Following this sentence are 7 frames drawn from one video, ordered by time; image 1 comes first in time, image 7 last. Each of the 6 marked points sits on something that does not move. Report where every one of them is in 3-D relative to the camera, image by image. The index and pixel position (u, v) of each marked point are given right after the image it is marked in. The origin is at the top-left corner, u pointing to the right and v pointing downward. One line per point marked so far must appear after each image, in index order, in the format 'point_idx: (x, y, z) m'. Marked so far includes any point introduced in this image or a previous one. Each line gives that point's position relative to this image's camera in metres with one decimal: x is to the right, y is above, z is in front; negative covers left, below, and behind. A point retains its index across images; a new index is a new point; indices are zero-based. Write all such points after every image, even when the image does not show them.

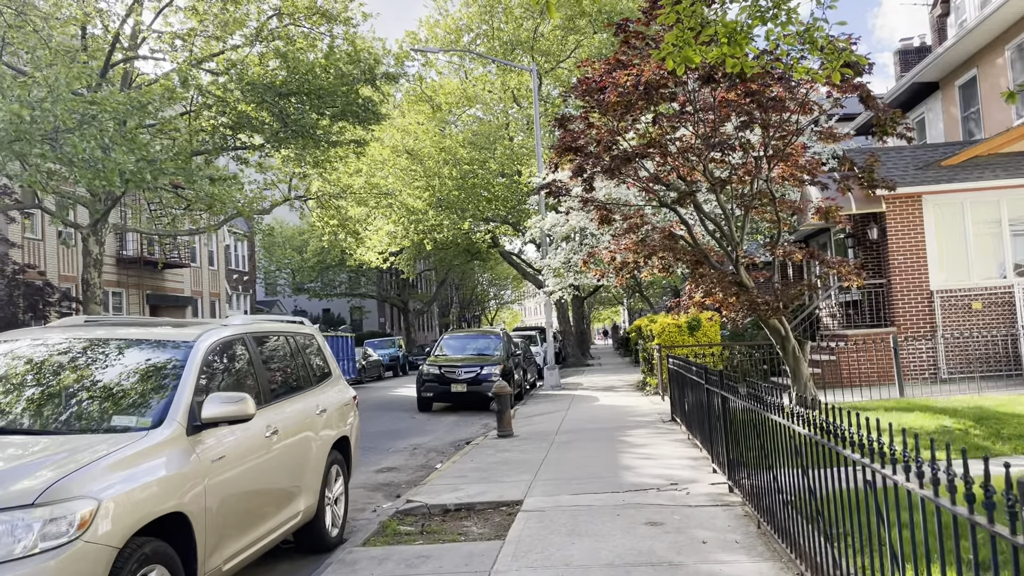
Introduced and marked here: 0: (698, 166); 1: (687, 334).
0: (+2.5, +1.6, +11.3) m
1: (+3.5, -0.9, +16.7) m
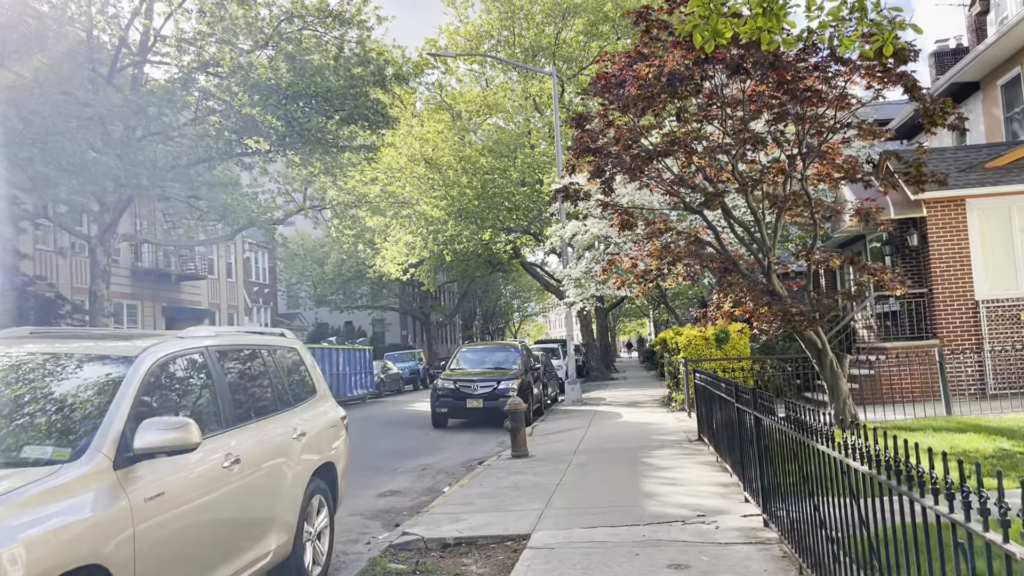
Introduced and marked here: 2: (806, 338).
0: (+2.7, +1.5, +10.5) m
1: (+3.8, -1.1, +15.9) m
2: (+3.6, -0.6, +10.2) m
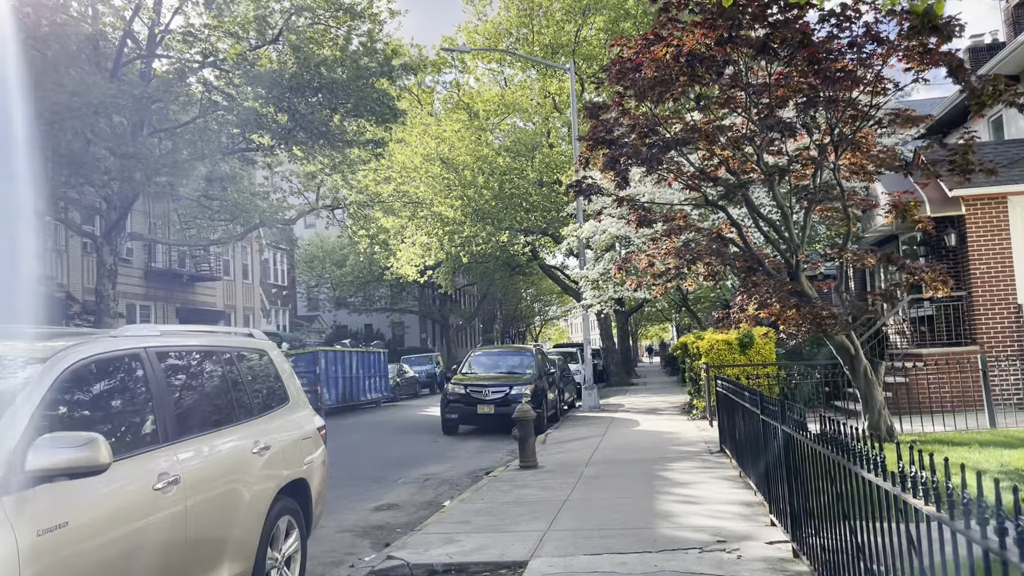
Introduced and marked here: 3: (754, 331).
0: (+2.8, +1.5, +9.7) m
1: (+4.1, -1.2, +15.1) m
2: (+3.7, -0.6, +9.4) m
3: (+4.4, -0.8, +15.1) m
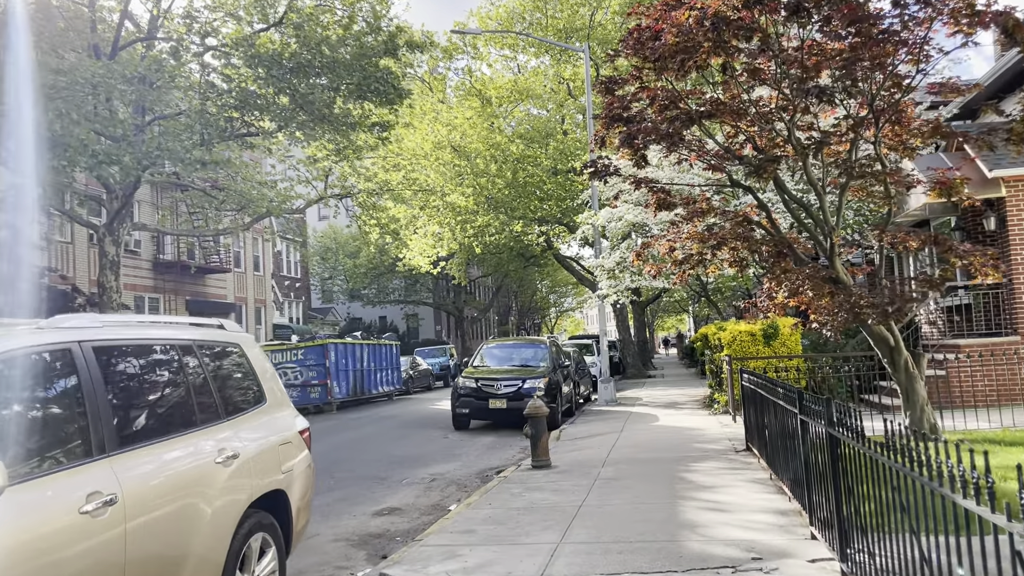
0: (+2.9, +1.6, +9.0) m
1: (+4.3, -1.0, +14.3) m
2: (+3.8, -0.5, +8.7) m
3: (+4.6, -0.6, +14.4) m
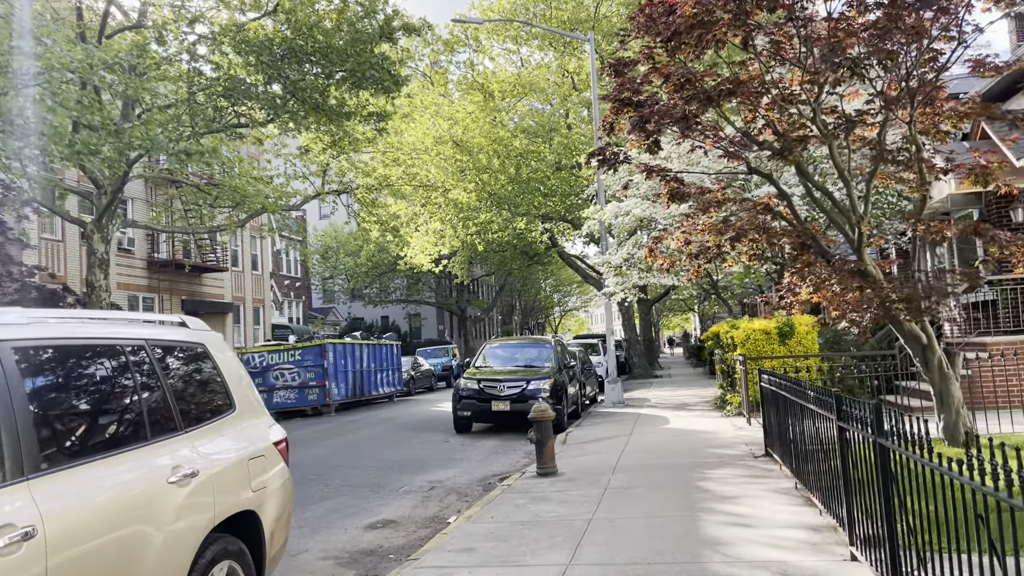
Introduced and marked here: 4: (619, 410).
0: (+2.9, +1.7, +8.4) m
1: (+4.3, -0.9, +13.7) m
2: (+3.8, -0.4, +8.1) m
3: (+4.6, -0.5, +13.8) m
4: (+2.2, -2.6, +17.5) m
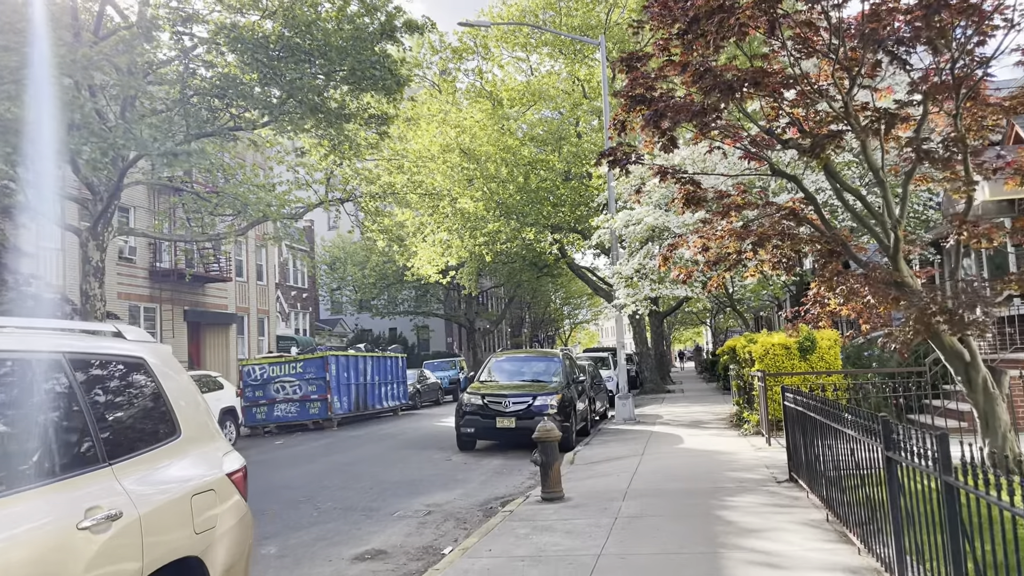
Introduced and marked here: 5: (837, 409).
0: (+2.9, +1.6, +7.7) m
1: (+4.4, -1.1, +13.0) m
2: (+3.8, -0.5, +7.3) m
3: (+4.7, -0.7, +13.0) m
4: (+2.4, -2.8, +16.7) m
5: (+2.5, -1.0, +6.5) m
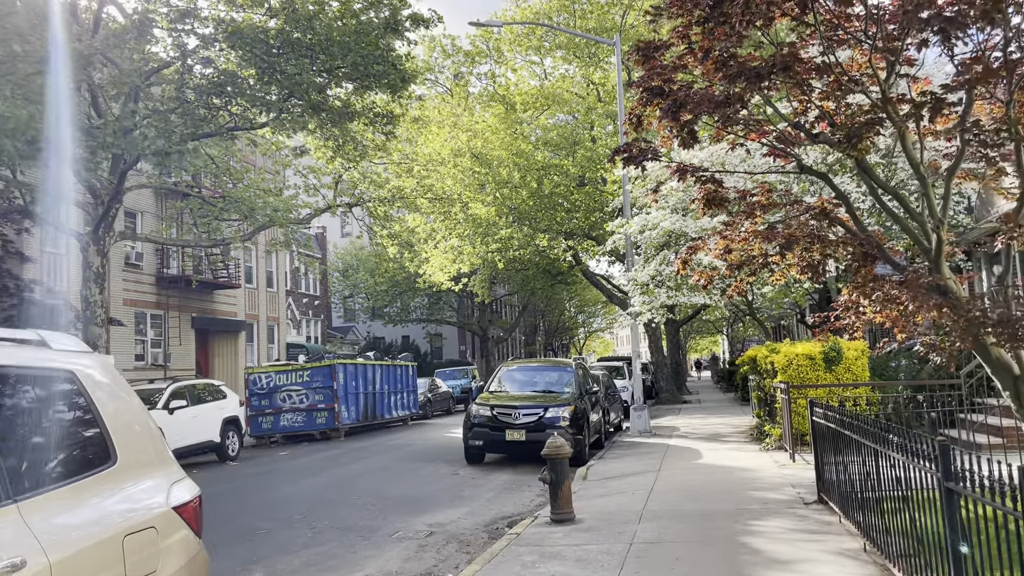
0: (+3.0, +1.5, +7.1) m
1: (+4.6, -1.2, +12.3) m
2: (+3.9, -0.6, +6.7) m
3: (+4.9, -0.8, +12.4) m
4: (+2.6, -2.9, +16.1) m
5: (+2.5, -1.0, +5.9) m
